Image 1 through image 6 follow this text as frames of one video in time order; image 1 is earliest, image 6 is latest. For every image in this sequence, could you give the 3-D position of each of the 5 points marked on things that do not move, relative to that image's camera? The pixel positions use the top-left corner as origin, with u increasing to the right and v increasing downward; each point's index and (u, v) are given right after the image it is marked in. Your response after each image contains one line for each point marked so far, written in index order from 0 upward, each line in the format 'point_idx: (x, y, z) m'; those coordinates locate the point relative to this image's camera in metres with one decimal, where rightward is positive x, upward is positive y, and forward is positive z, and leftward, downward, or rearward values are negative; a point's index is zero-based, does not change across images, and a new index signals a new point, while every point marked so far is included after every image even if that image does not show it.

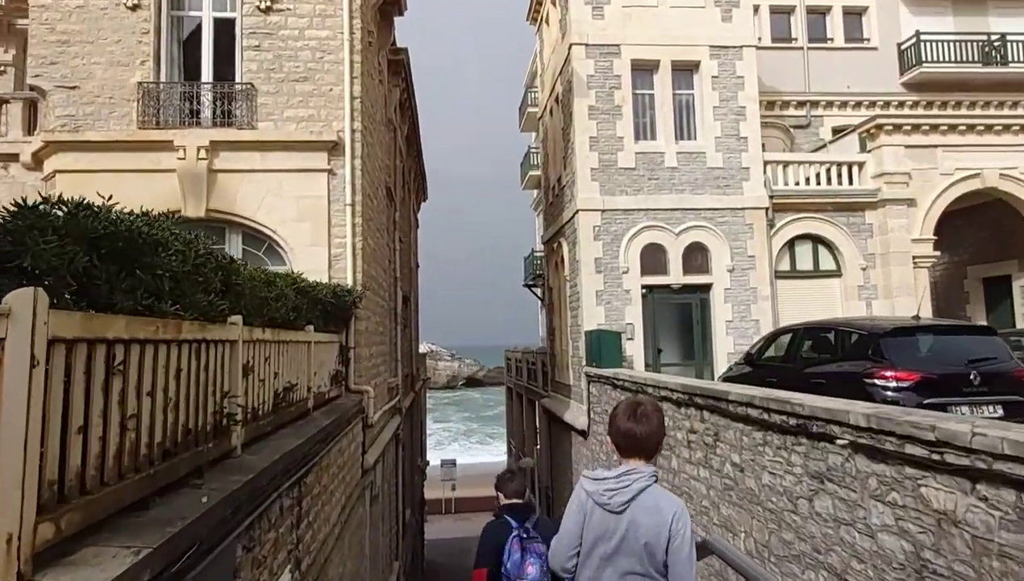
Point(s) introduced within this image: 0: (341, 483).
0: (-1.8, -2.1, +6.9) m
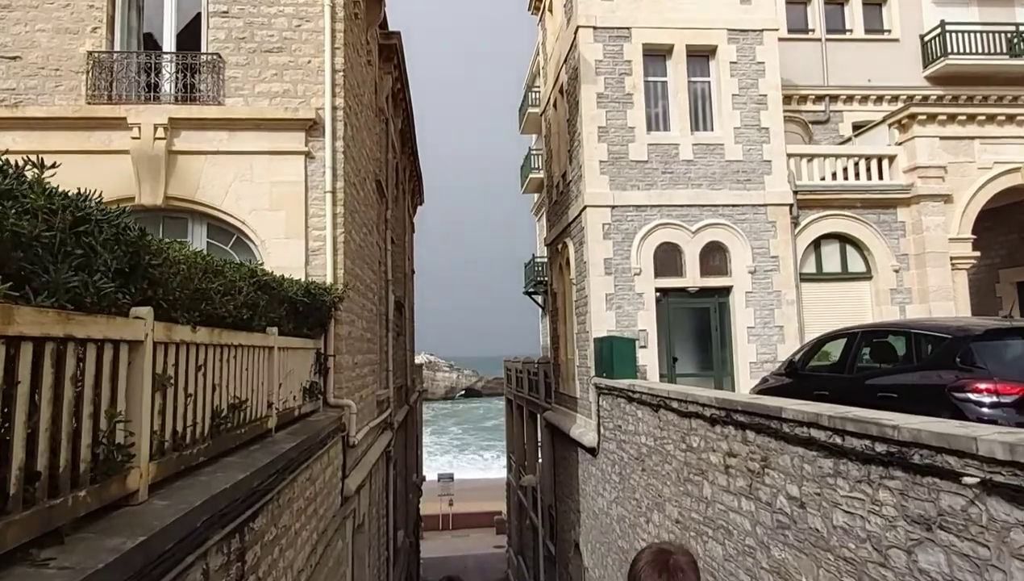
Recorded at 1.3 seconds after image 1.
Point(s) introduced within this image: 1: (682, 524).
0: (-1.8, -2.0, +5.7) m
1: (+2.0, -2.7, +7.4) m
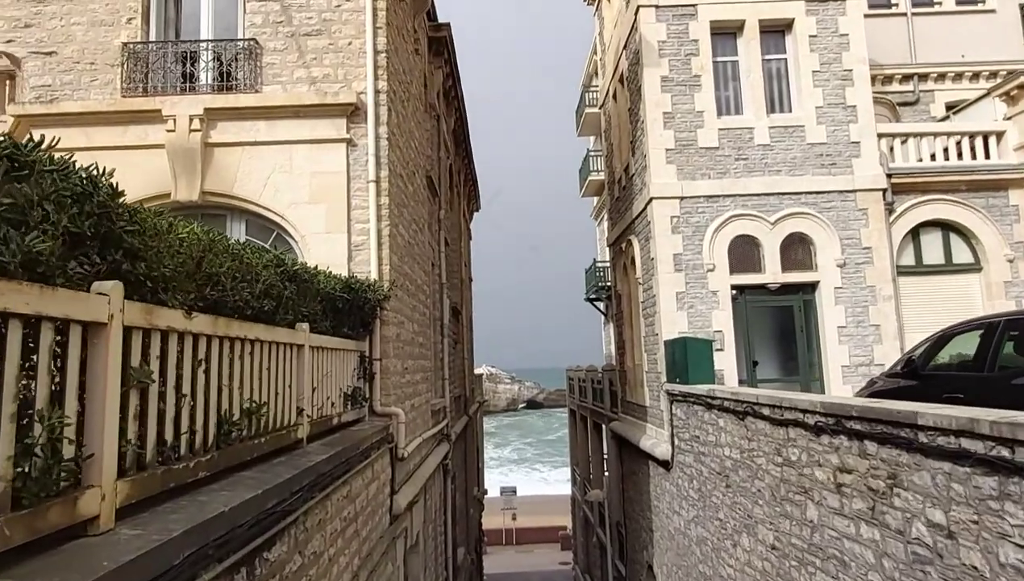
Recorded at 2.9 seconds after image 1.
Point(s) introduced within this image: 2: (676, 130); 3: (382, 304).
0: (-1.3, -2.0, +5.0) m
1: (+2.7, -2.6, +6.4) m
2: (+2.9, +2.9, +11.5) m
3: (-1.4, -0.1, +7.0) m
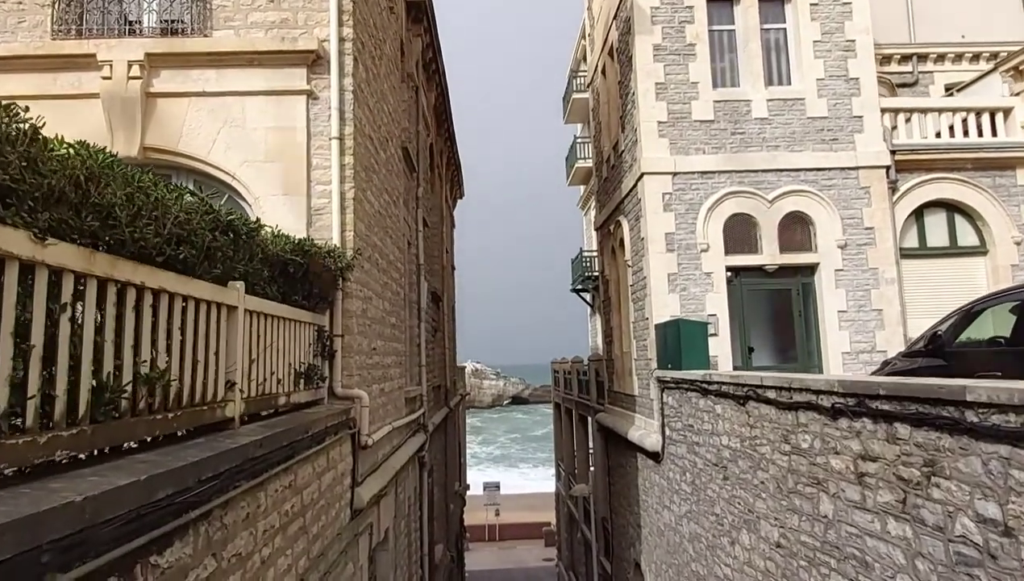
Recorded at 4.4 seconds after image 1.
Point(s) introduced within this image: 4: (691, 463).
0: (-1.5, -1.7, +4.2) m
1: (+2.4, -2.3, +5.7) m
2: (+2.7, +3.2, +10.8) m
3: (-1.6, +0.2, +6.2) m
4: (+2.4, -2.3, +8.4) m
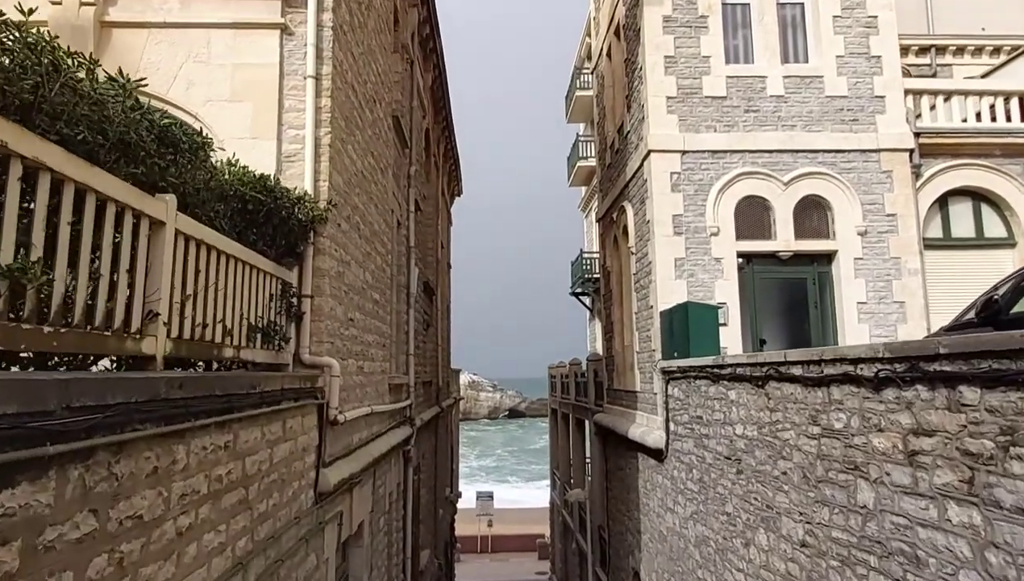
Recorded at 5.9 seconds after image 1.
0: (-1.5, -1.2, +3.5) m
1: (+2.3, -2.0, +5.0) m
2: (+2.7, +3.4, +10.1) m
3: (-1.7, +0.6, +5.5) m
4: (+2.2, -2.0, +7.6) m
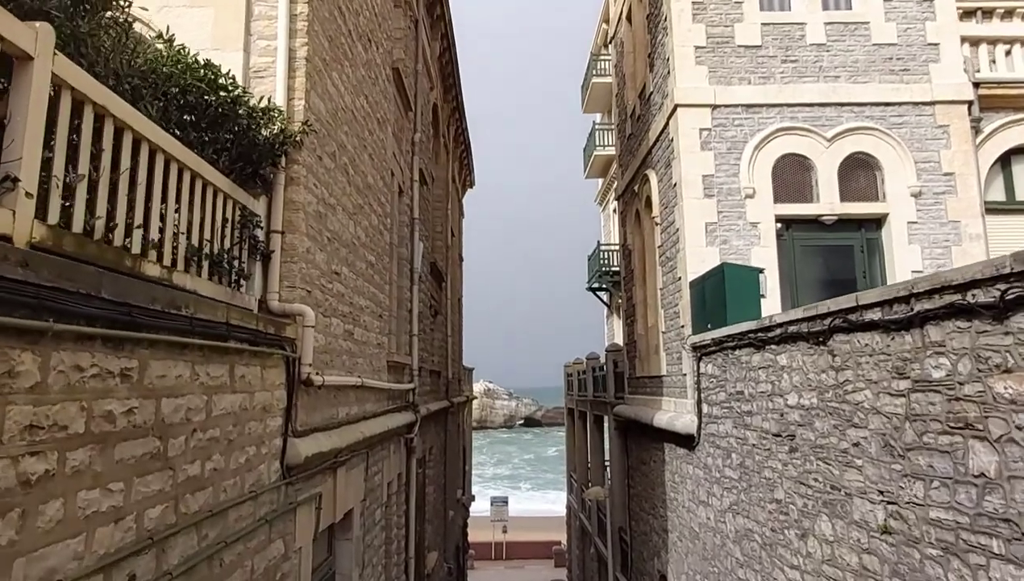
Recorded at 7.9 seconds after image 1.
0: (-1.5, -0.7, +2.6) m
1: (+2.4, -1.5, +3.9) m
2: (+2.8, +3.8, +9.2) m
3: (-1.6, +1.0, +4.6) m
4: (+2.4, -1.5, +6.6) m
